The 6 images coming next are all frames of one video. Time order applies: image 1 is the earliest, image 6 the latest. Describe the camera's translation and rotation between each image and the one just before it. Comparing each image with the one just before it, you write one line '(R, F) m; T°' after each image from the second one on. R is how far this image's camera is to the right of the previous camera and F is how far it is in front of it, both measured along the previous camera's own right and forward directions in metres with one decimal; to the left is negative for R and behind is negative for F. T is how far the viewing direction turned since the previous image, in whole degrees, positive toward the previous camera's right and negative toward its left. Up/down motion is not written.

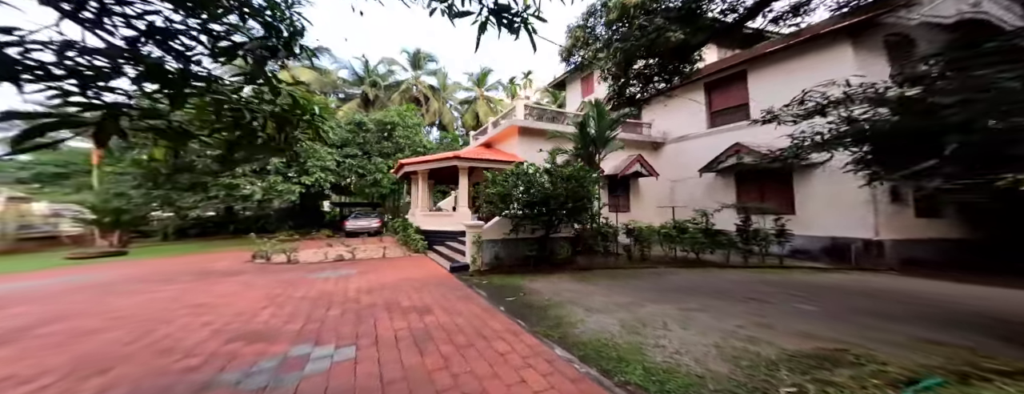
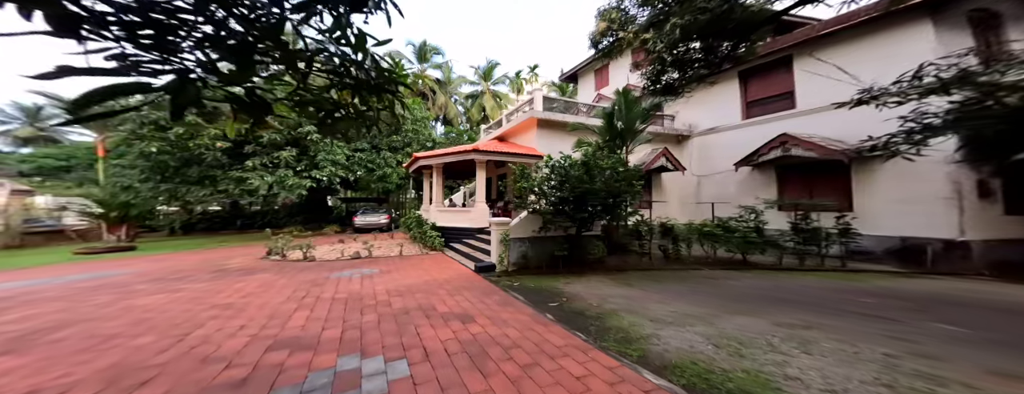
(-0.5, +0.4) m; -1°
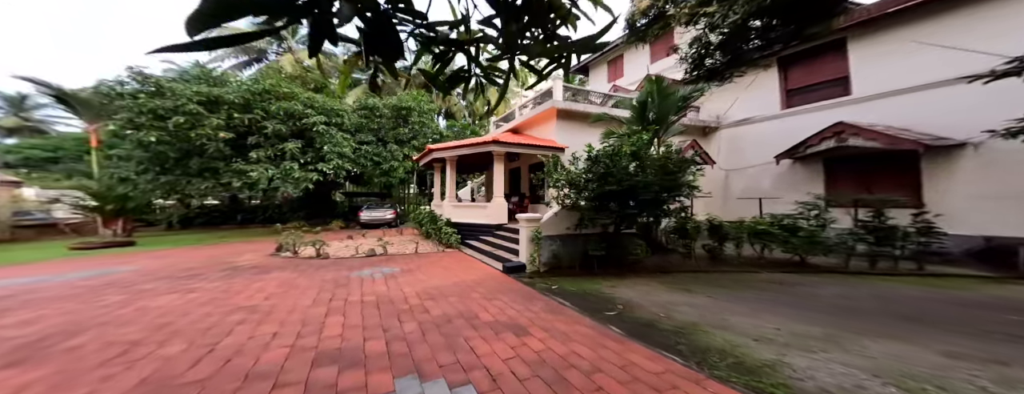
(-0.6, +0.5) m; 0°
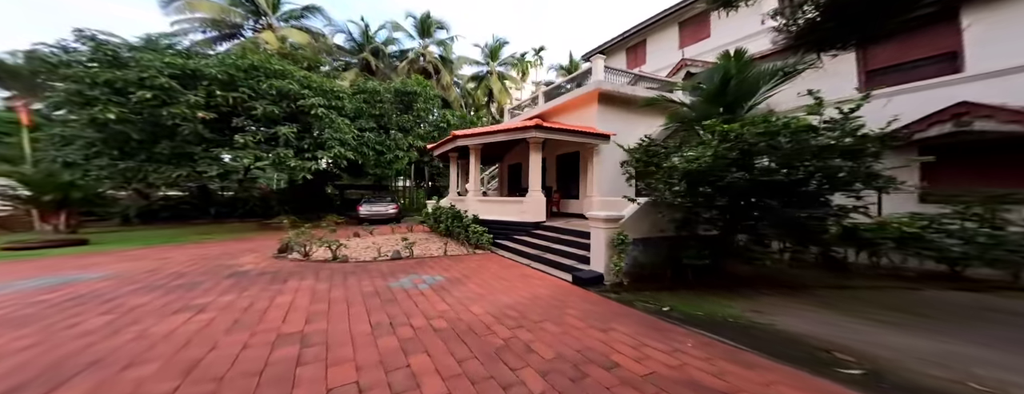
(-1.4, +1.3) m; +3°
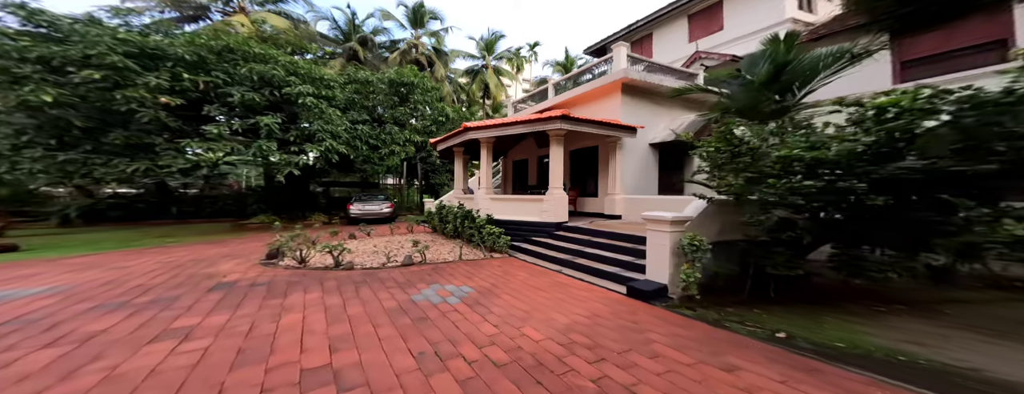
(-0.9, +0.9) m; +3°
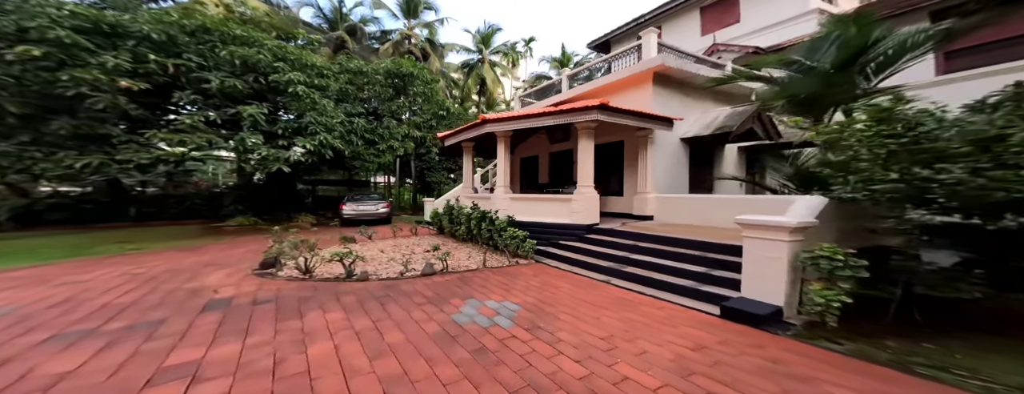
(-1.0, +0.9) m; +3°
